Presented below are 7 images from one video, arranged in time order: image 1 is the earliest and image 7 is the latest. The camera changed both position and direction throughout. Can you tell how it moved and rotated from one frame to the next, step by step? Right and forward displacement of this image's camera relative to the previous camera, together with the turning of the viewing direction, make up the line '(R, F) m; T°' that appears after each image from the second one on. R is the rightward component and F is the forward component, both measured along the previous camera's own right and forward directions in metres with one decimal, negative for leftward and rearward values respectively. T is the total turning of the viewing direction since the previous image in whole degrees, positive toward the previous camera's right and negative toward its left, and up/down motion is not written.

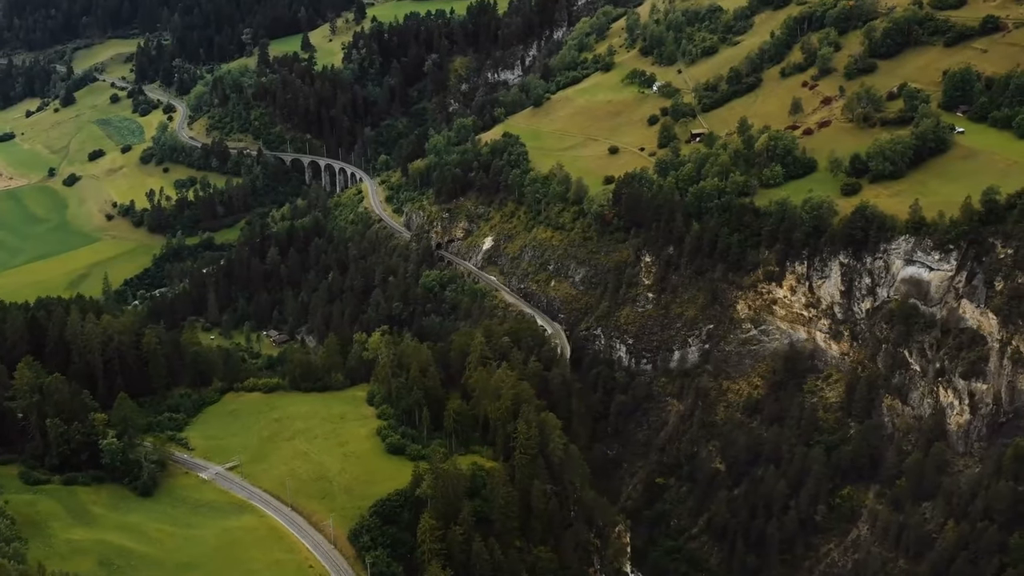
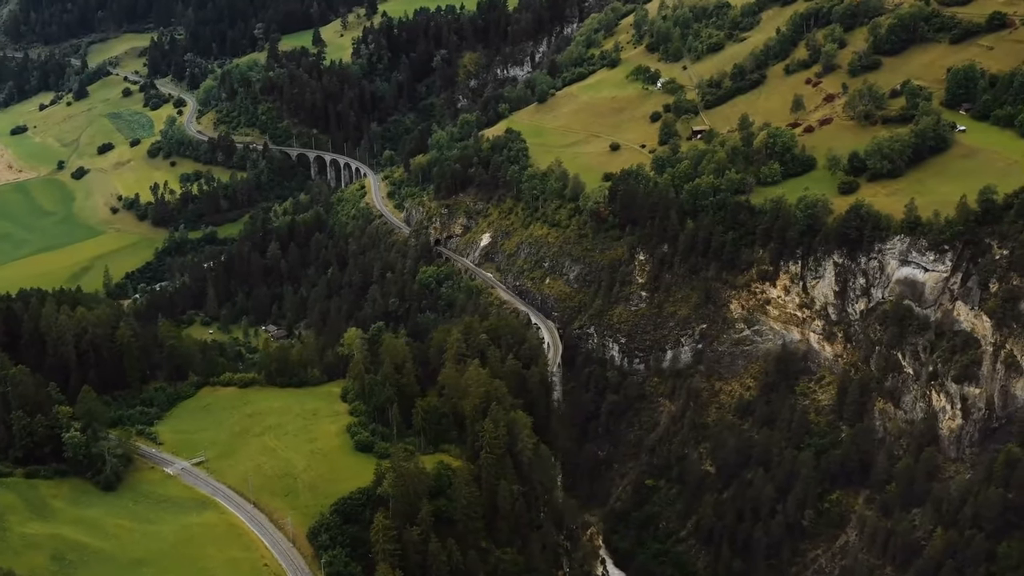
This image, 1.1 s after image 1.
(+2.5, +0.9) m; -1°
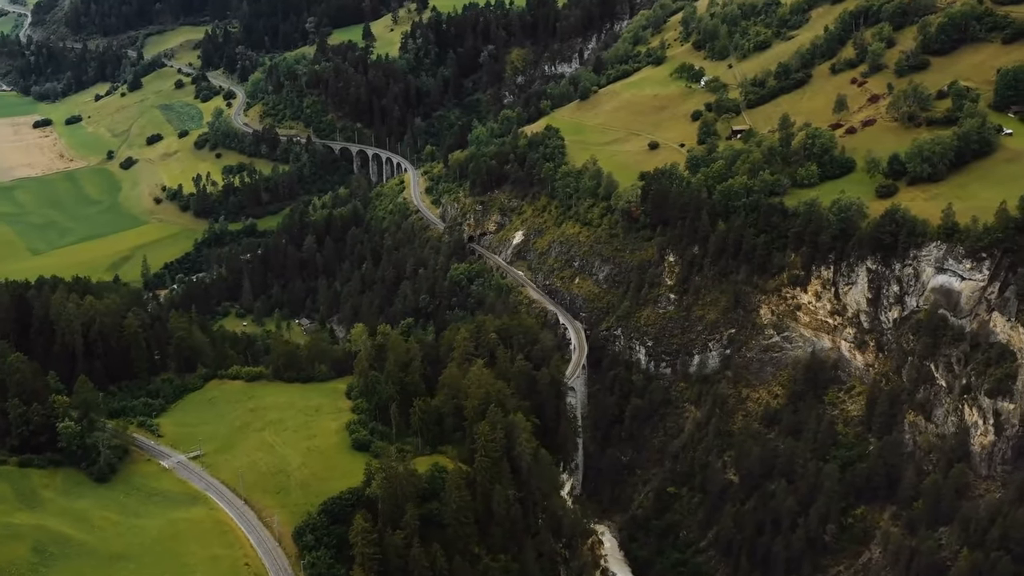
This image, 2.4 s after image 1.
(+2.6, +1.3) m; -3°
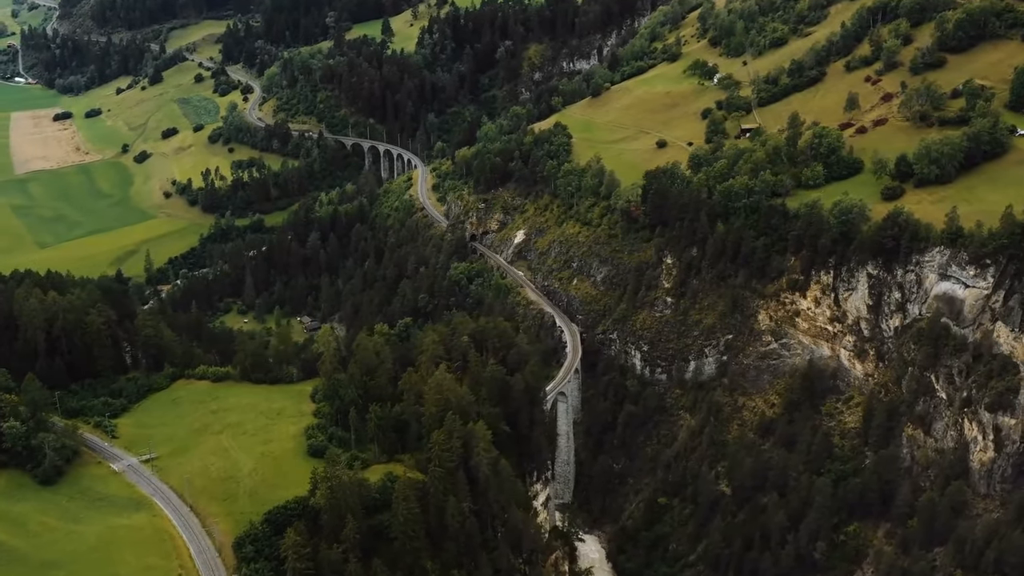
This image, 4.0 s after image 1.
(+3.3, +2.1) m; -2°
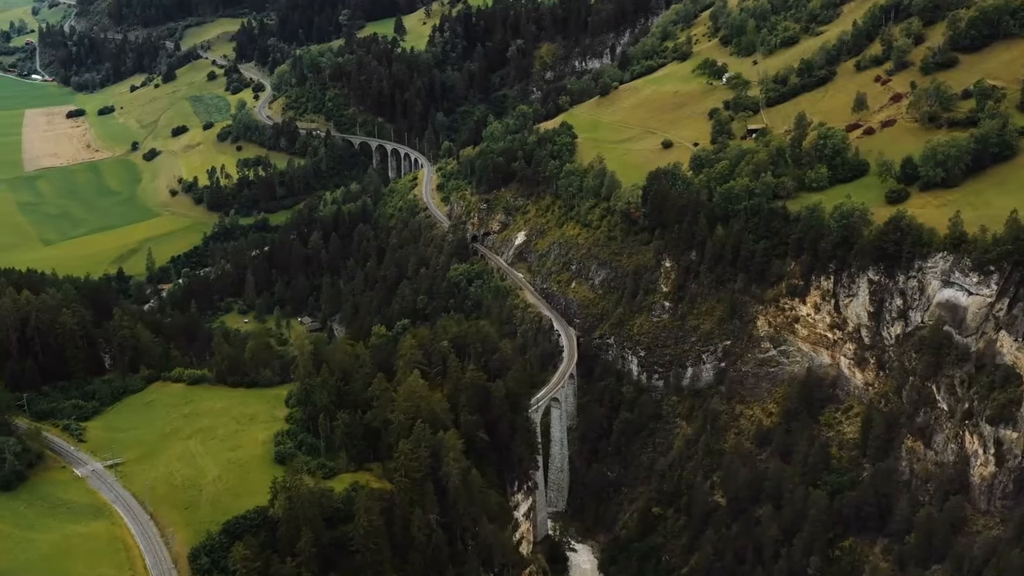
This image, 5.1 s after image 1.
(+2.2, +1.6) m; -1°
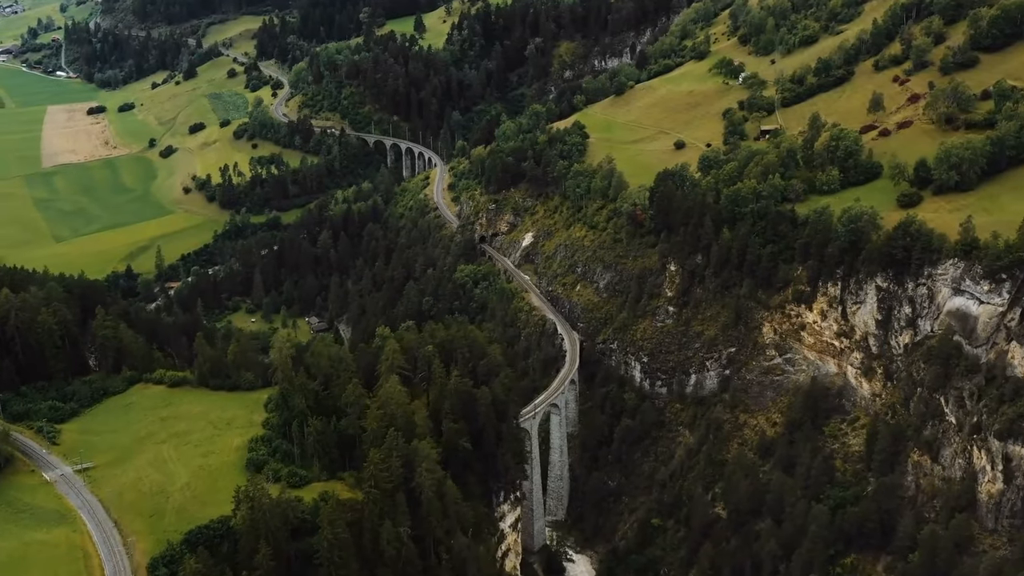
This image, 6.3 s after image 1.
(+2.2, +1.6) m; -2°
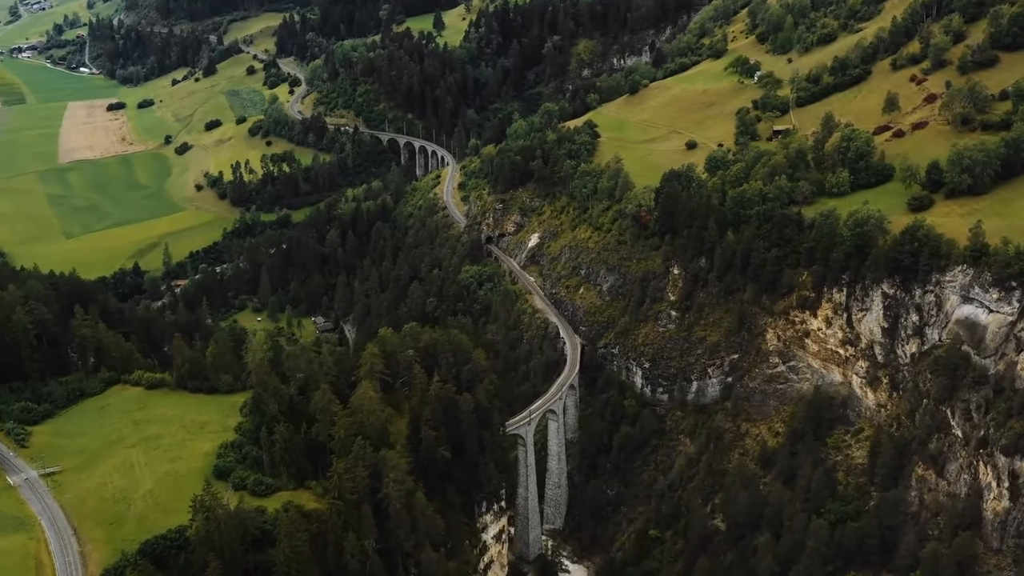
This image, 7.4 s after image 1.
(+2.3, +1.7) m; -2°
